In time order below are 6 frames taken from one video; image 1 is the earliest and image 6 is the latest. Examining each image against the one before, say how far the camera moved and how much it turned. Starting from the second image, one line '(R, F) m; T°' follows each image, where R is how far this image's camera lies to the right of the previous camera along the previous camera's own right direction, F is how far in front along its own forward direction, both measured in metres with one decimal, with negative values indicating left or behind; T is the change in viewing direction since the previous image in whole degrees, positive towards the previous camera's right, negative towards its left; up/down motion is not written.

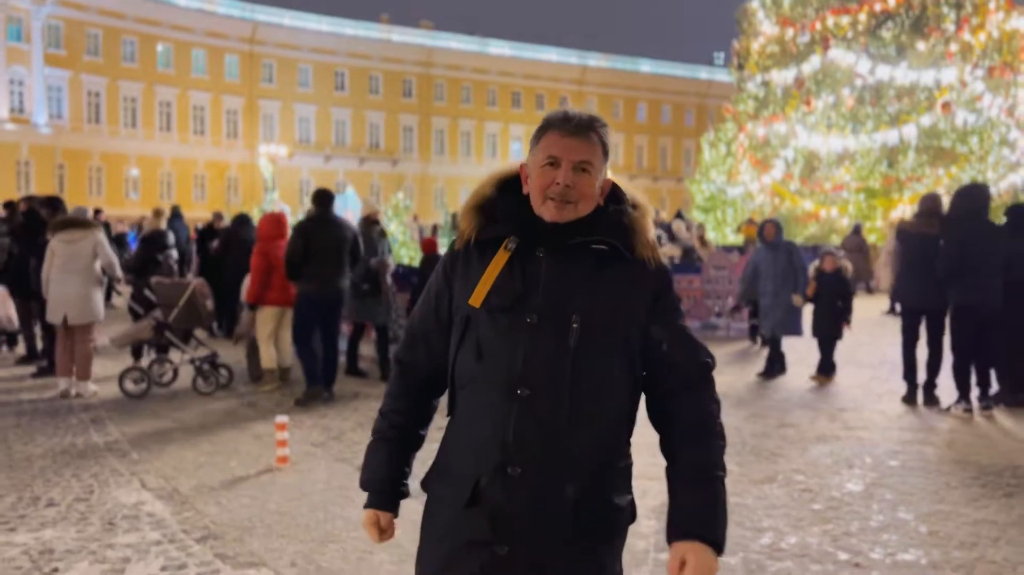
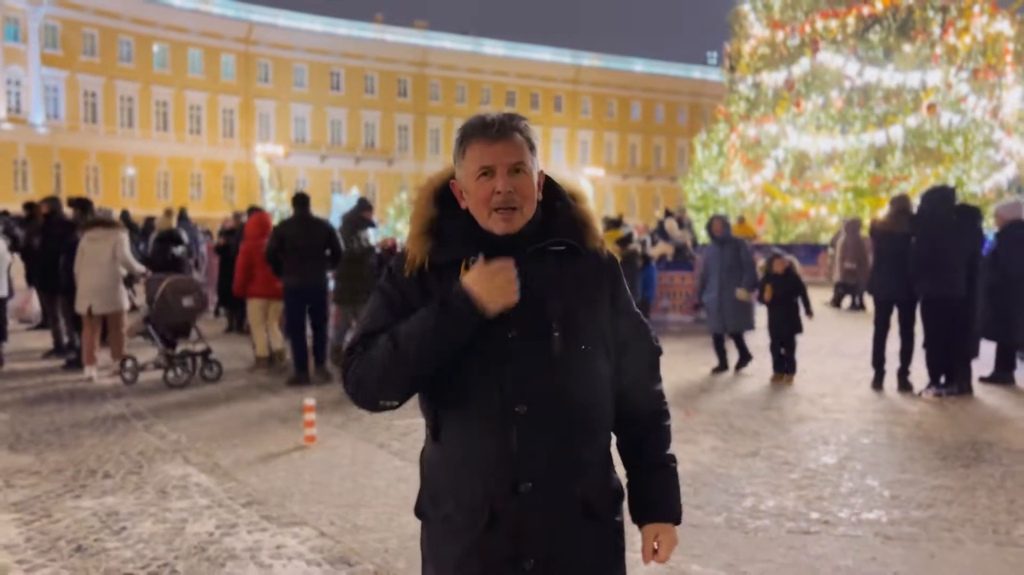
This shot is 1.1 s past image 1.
(-0.1, -0.6) m; 0°
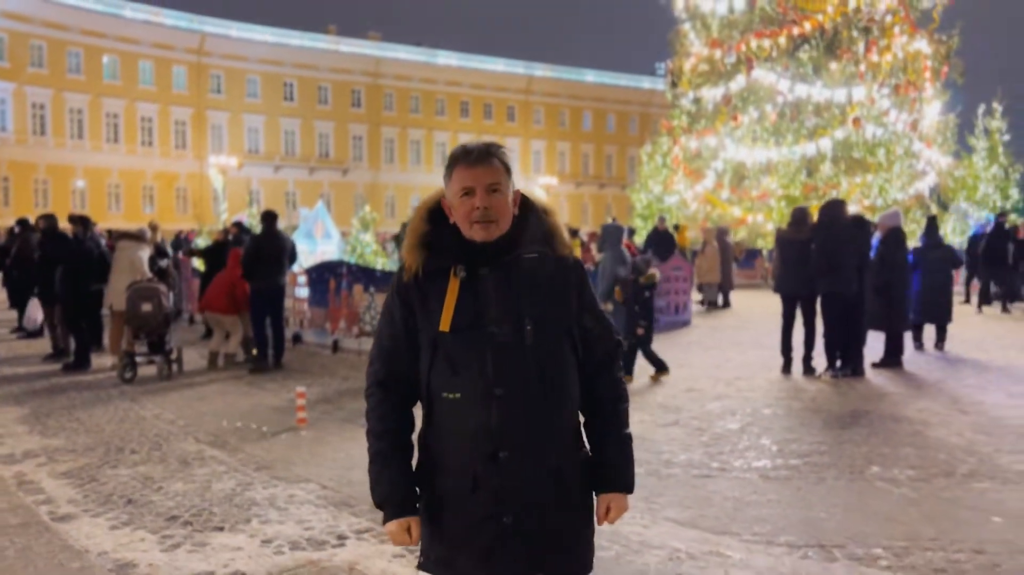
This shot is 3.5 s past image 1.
(0.0, -1.2) m; +3°
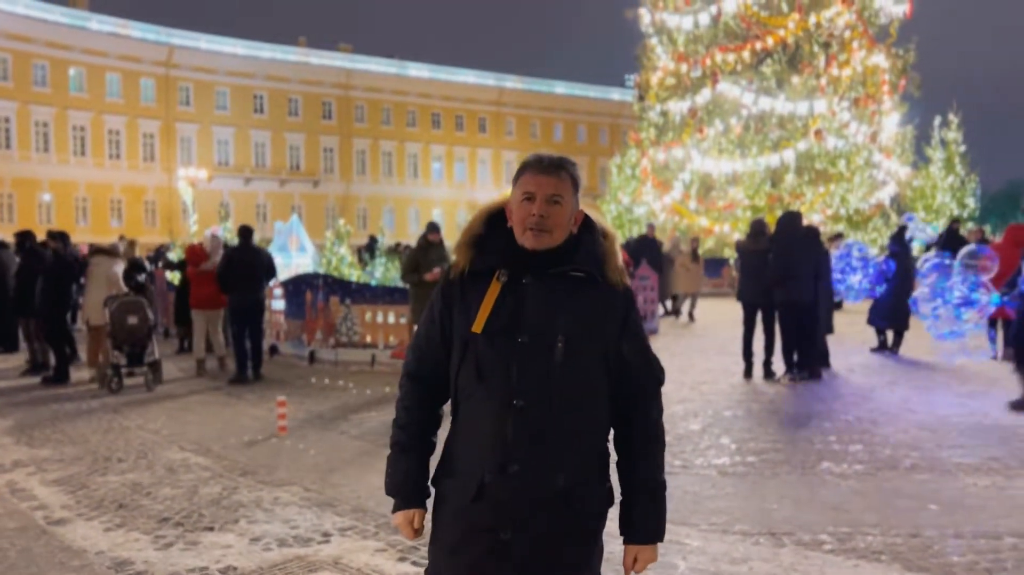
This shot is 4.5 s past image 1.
(0.0, -0.4) m; +2°
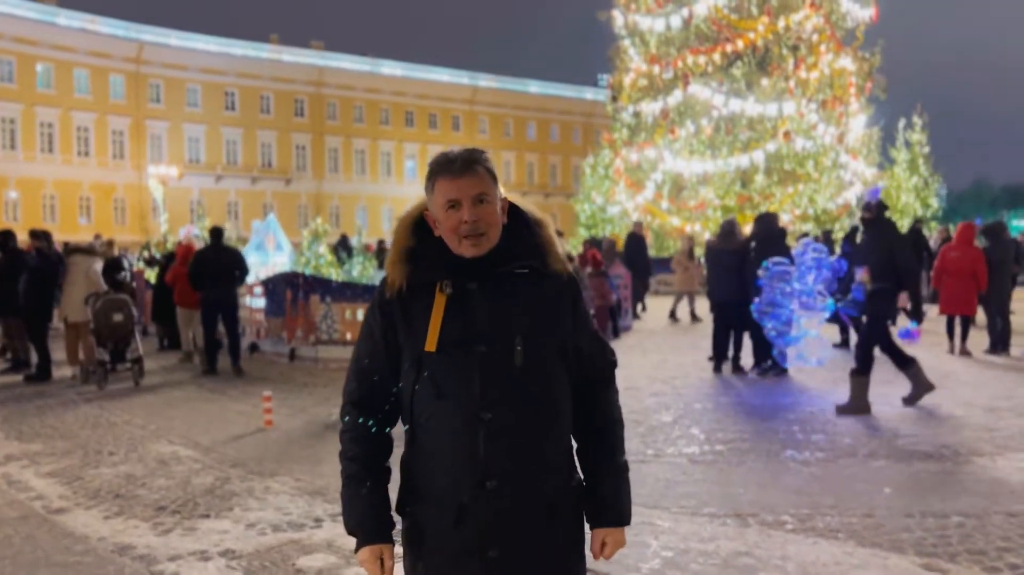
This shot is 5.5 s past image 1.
(-0.1, -0.3) m; +2°
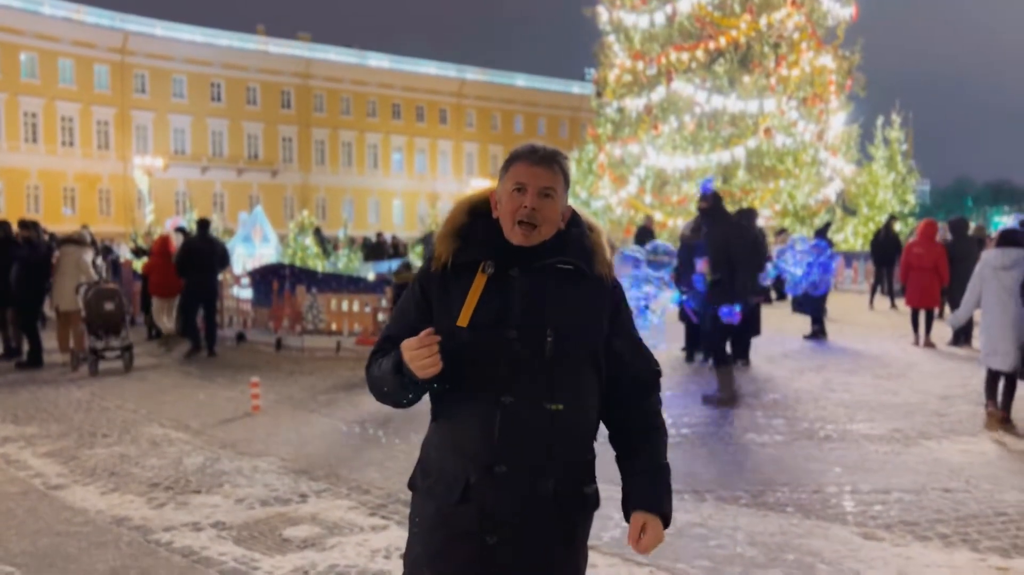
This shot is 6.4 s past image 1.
(+0.1, -0.4) m; +1°
